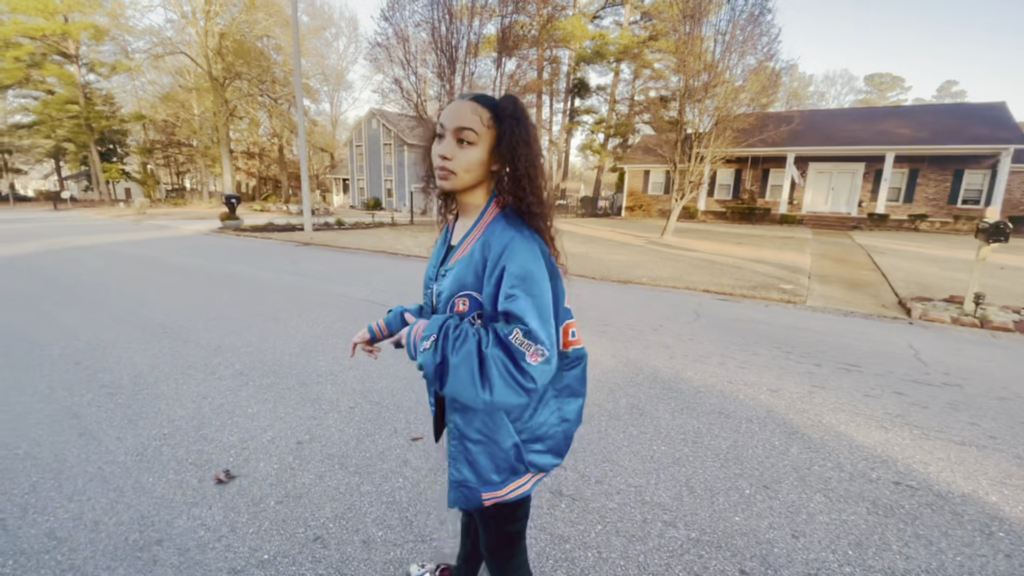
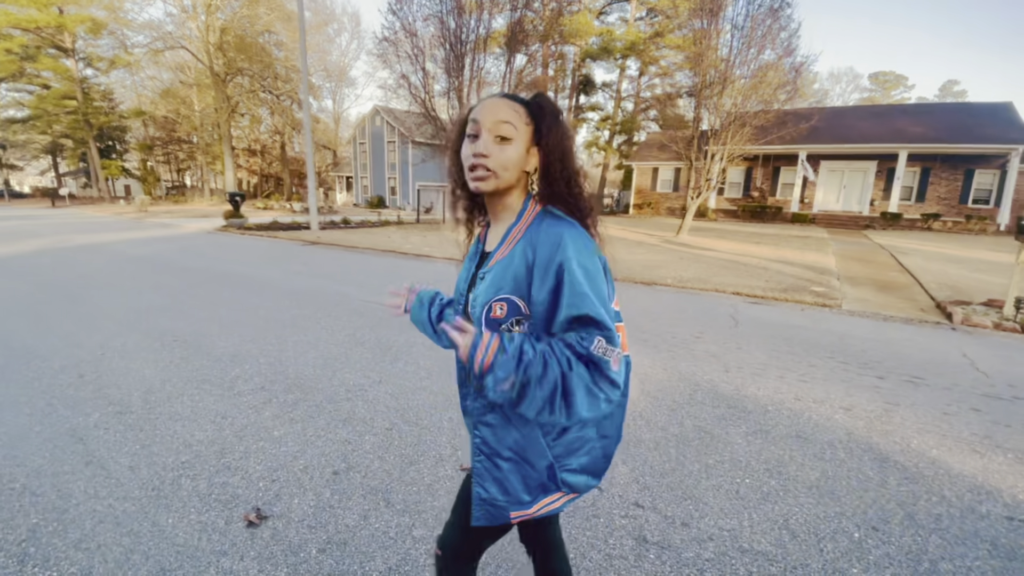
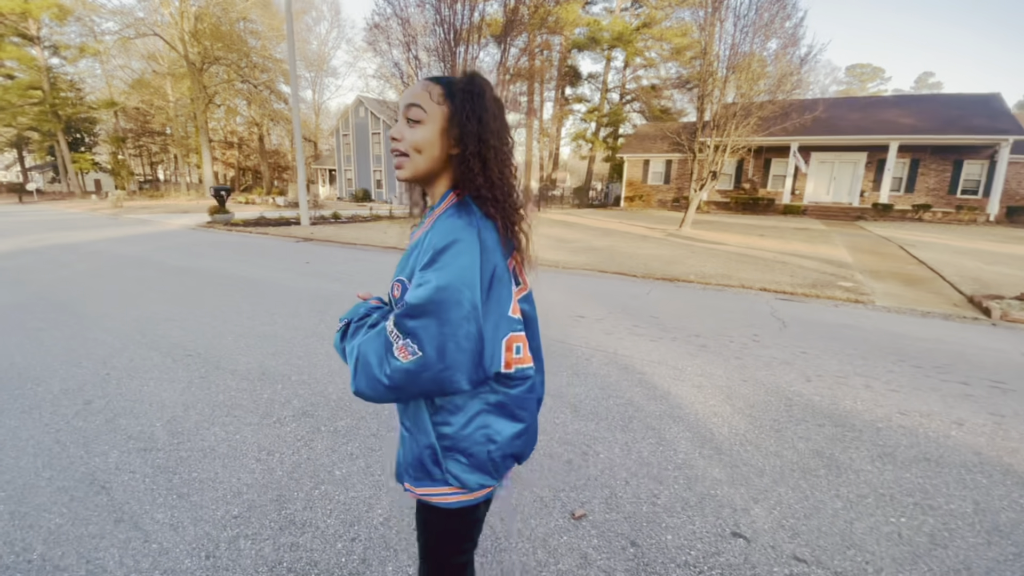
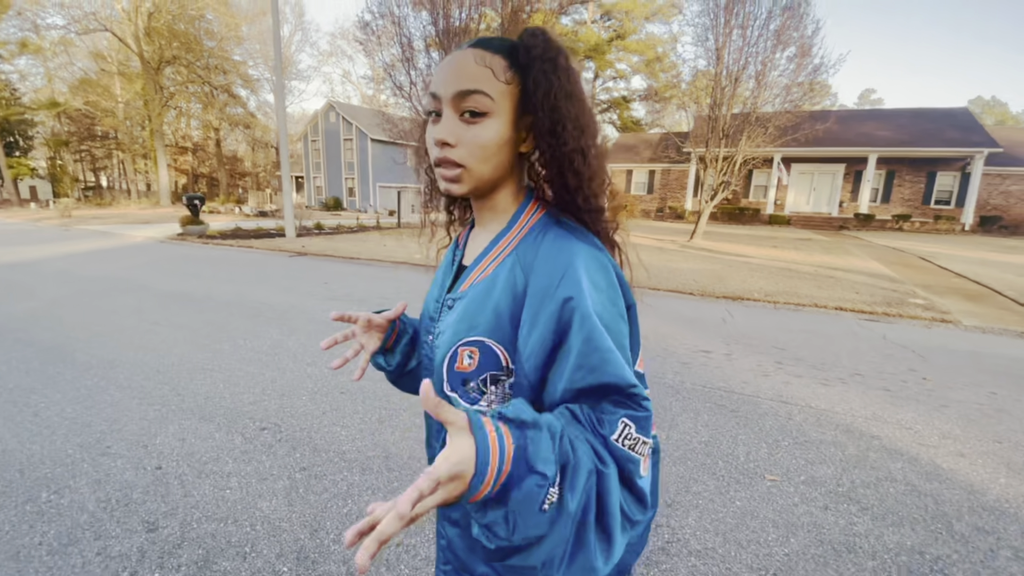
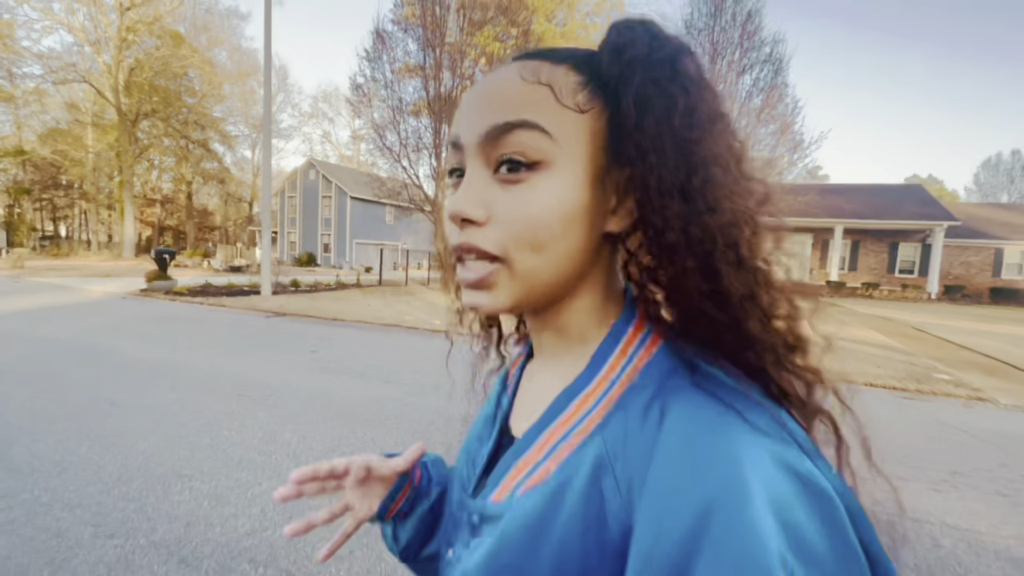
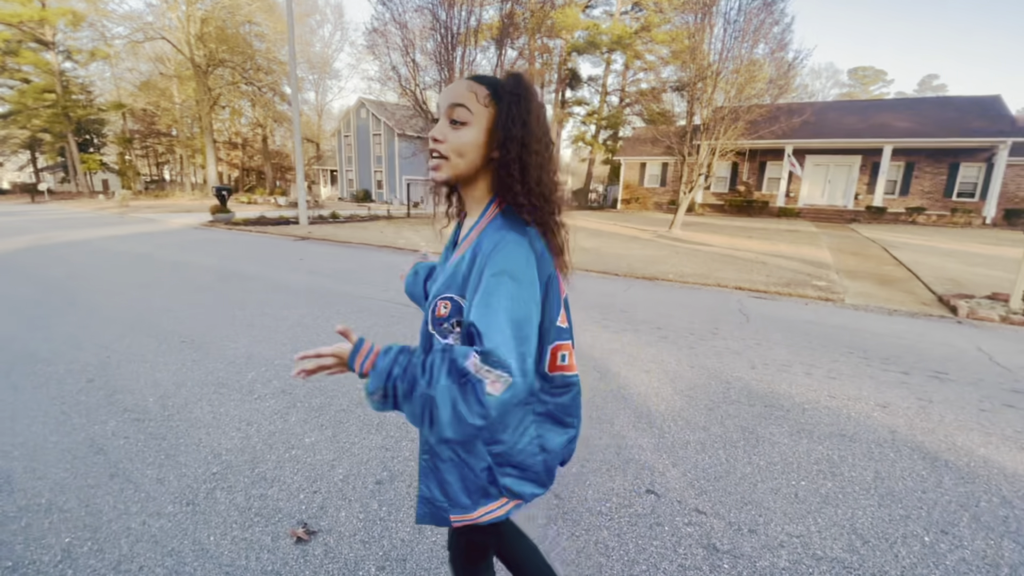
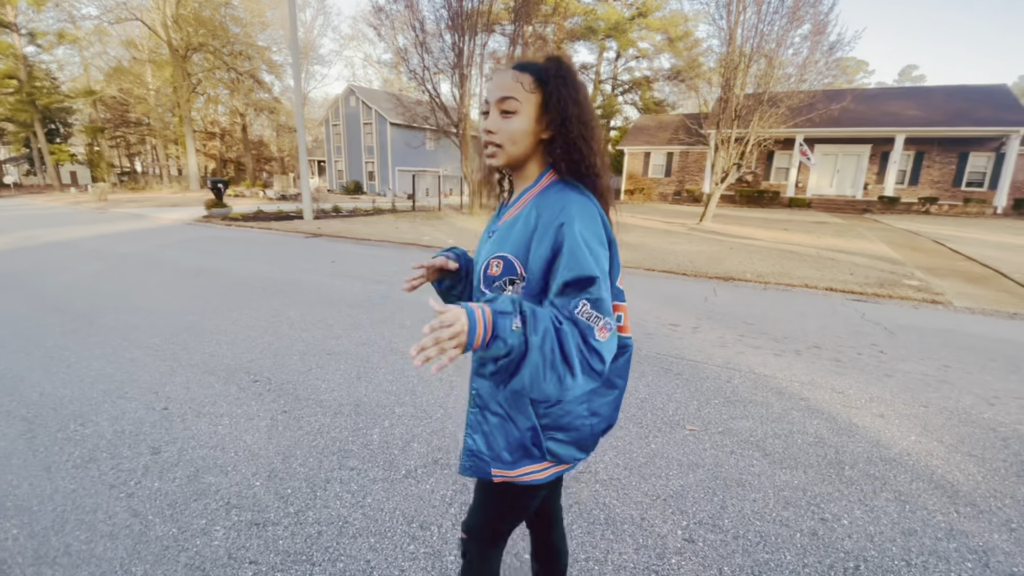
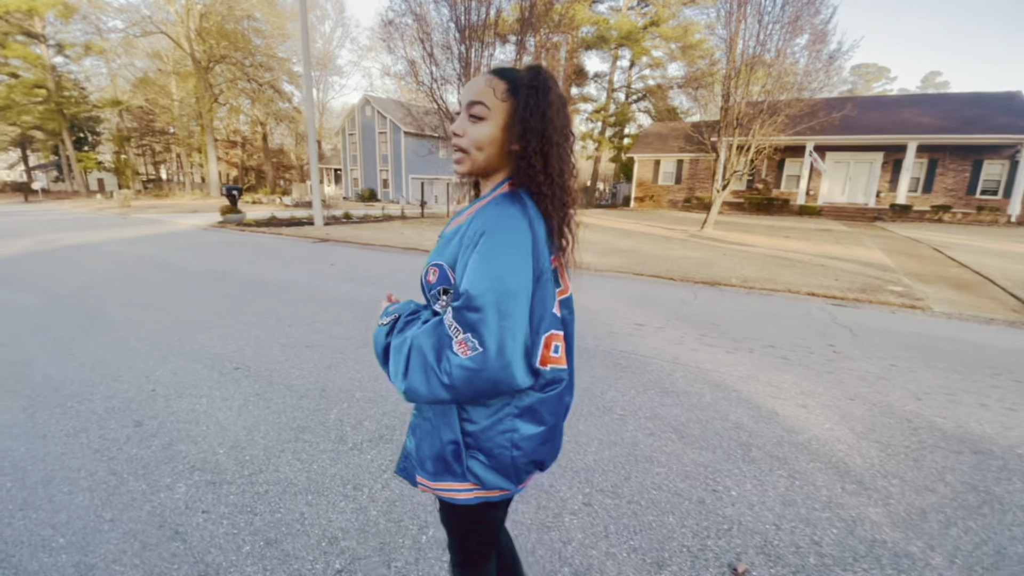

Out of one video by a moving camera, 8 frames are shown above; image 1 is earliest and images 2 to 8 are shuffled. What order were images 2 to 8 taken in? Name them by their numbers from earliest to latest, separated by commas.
2, 6, 3, 8, 7, 4, 5
